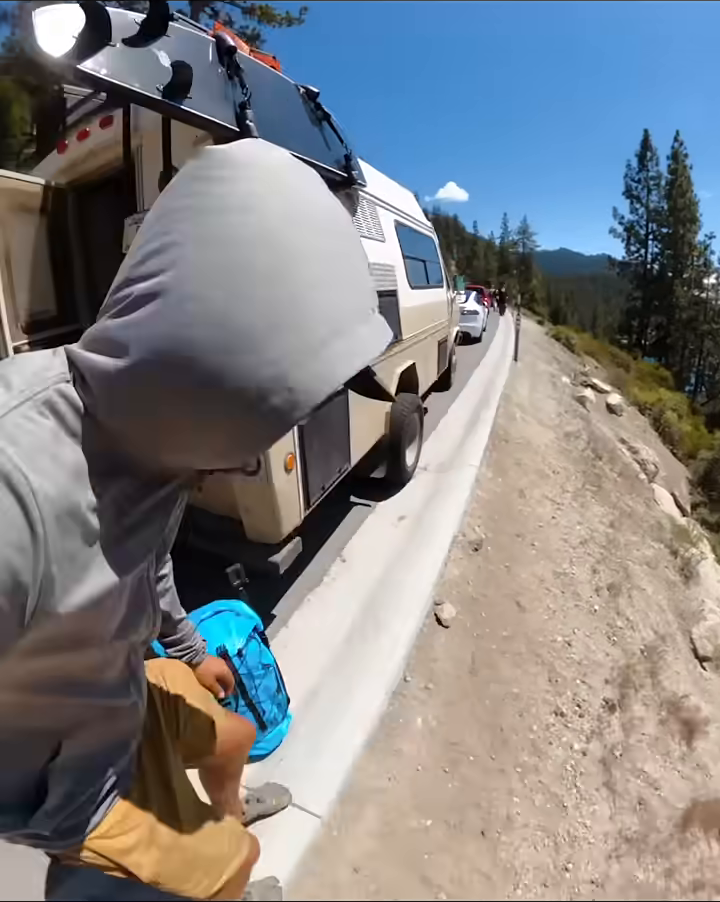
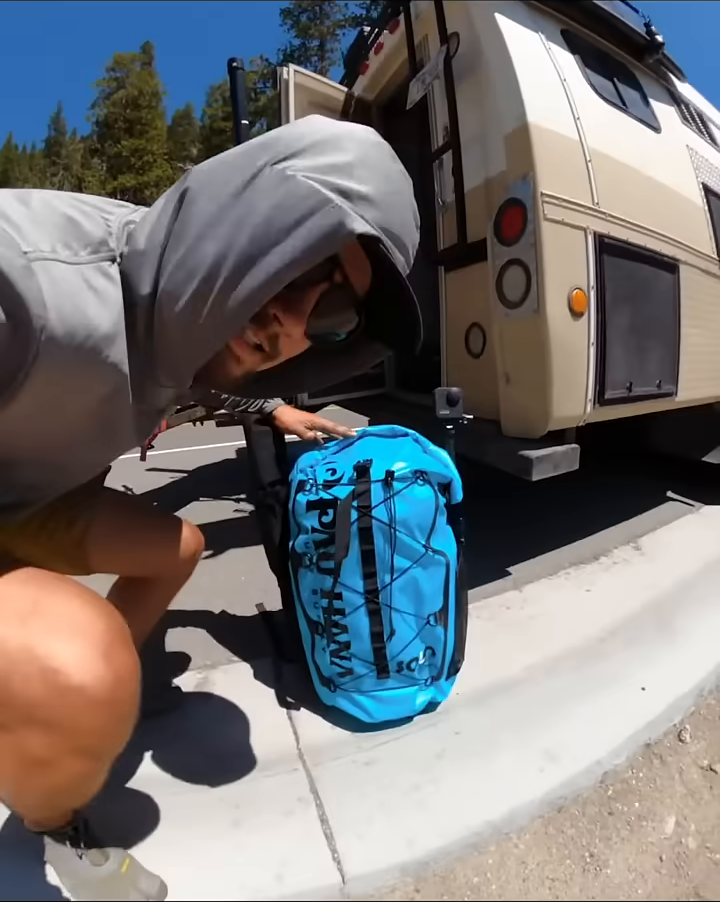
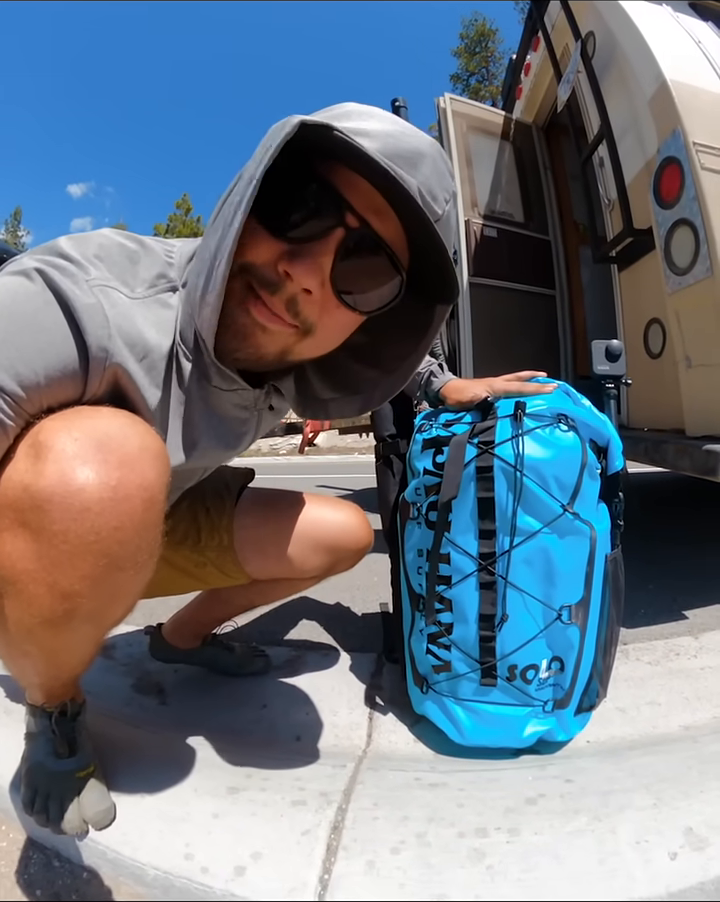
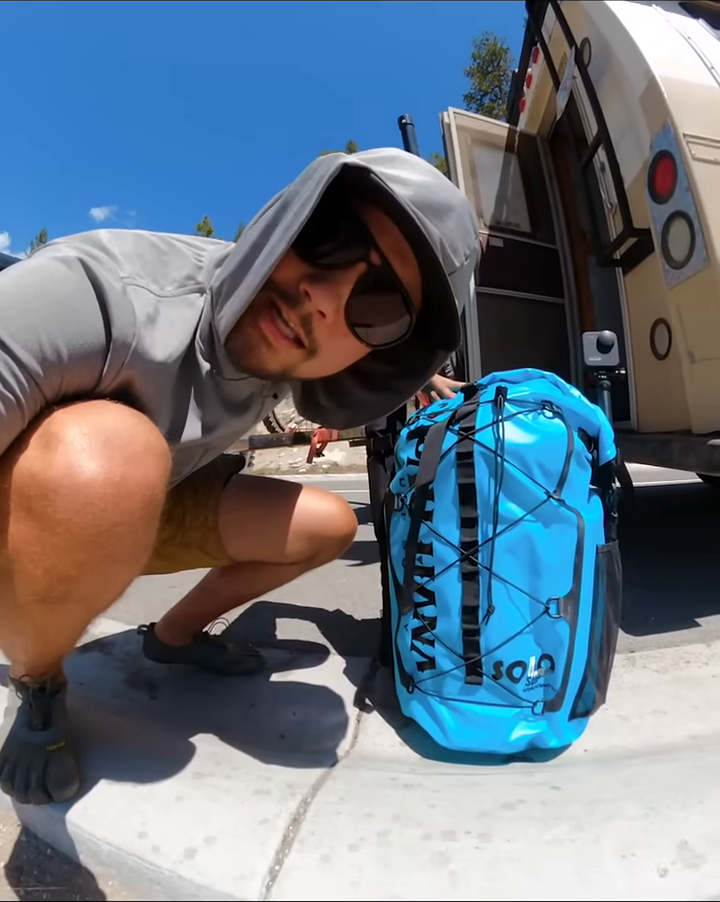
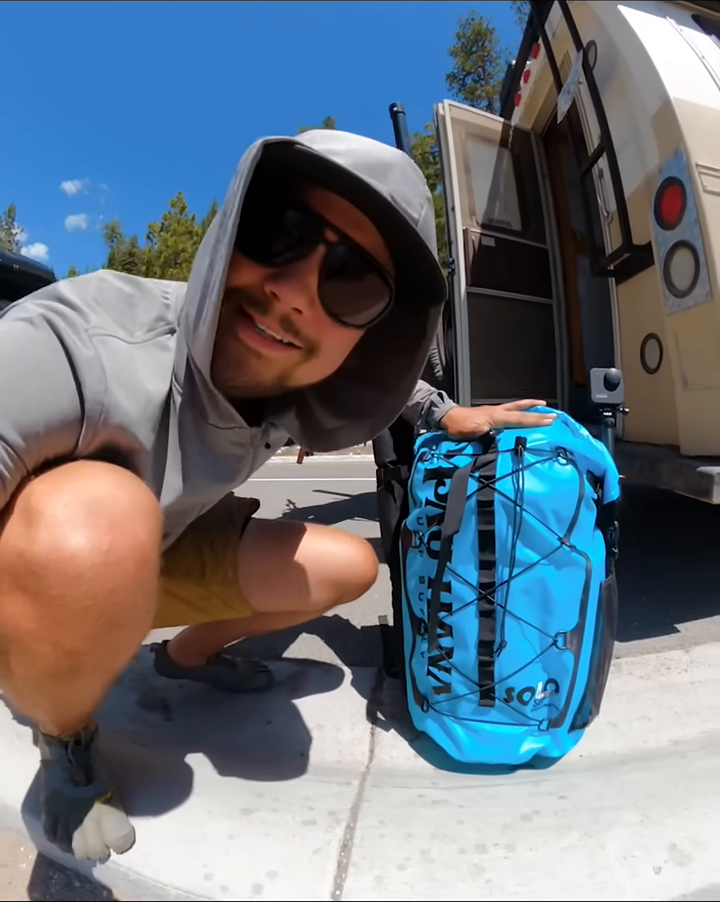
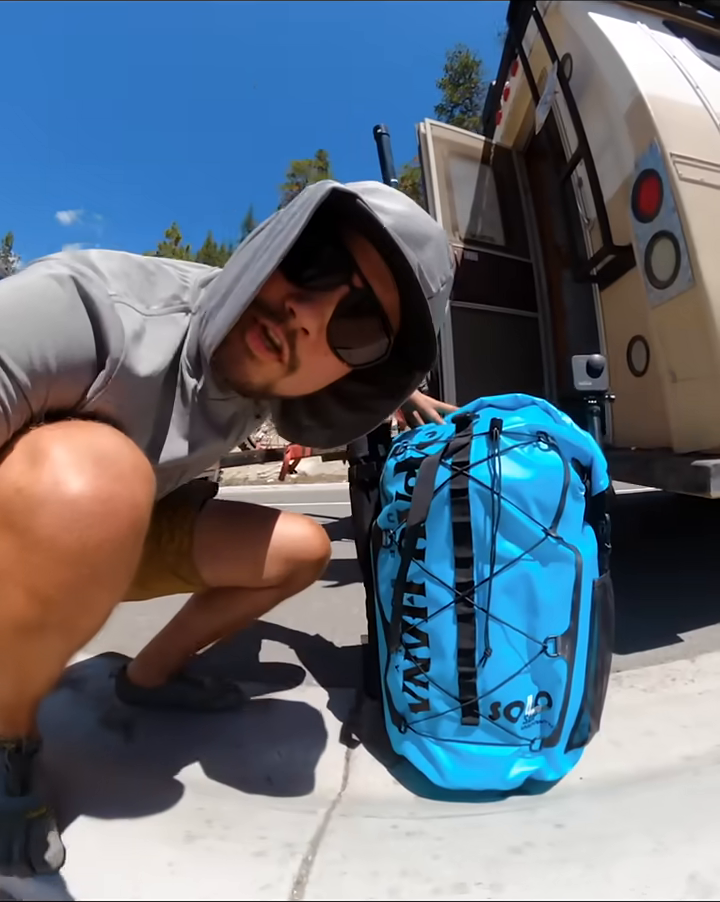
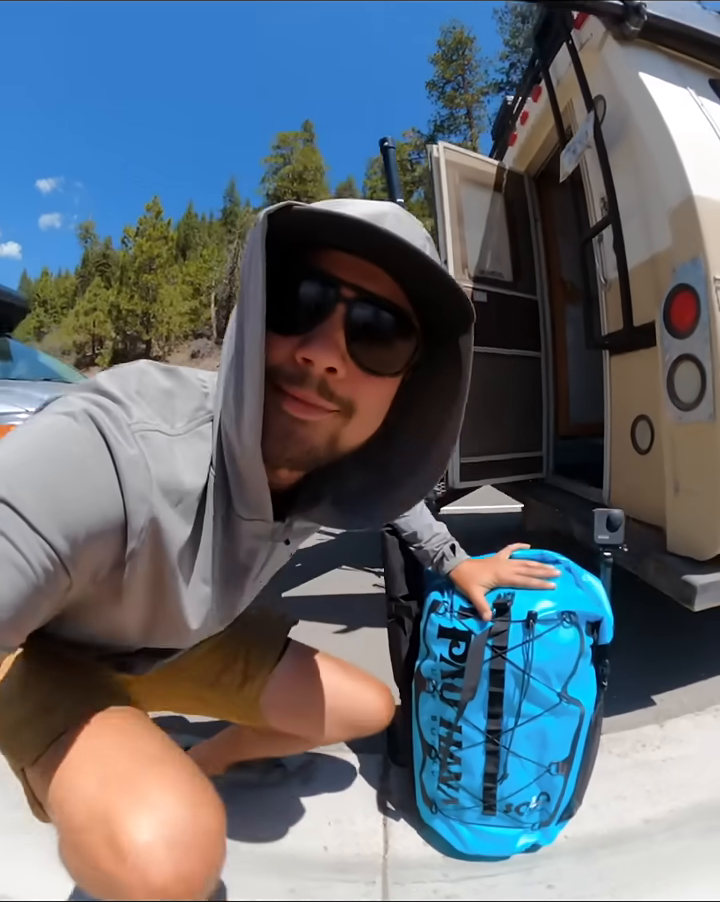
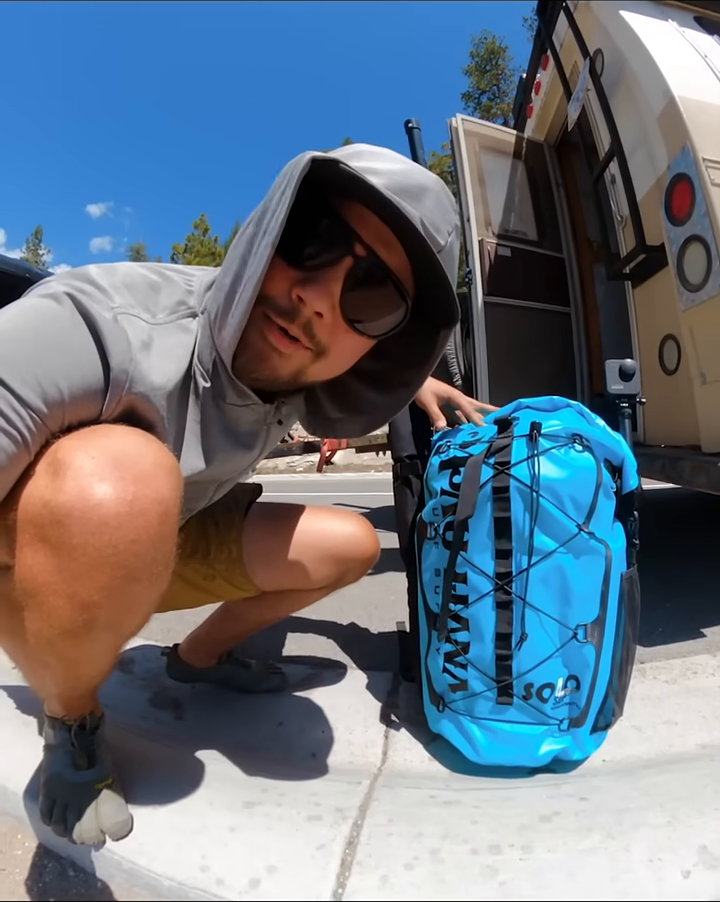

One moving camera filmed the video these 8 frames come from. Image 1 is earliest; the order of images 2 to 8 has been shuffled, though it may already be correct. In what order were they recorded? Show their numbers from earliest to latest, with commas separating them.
2, 6, 4, 8, 3, 5, 7
